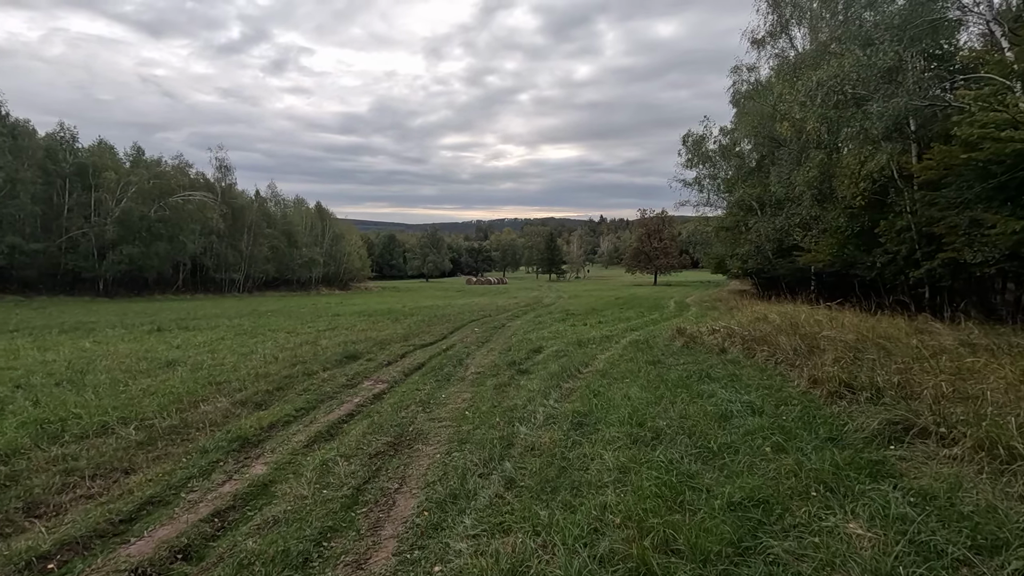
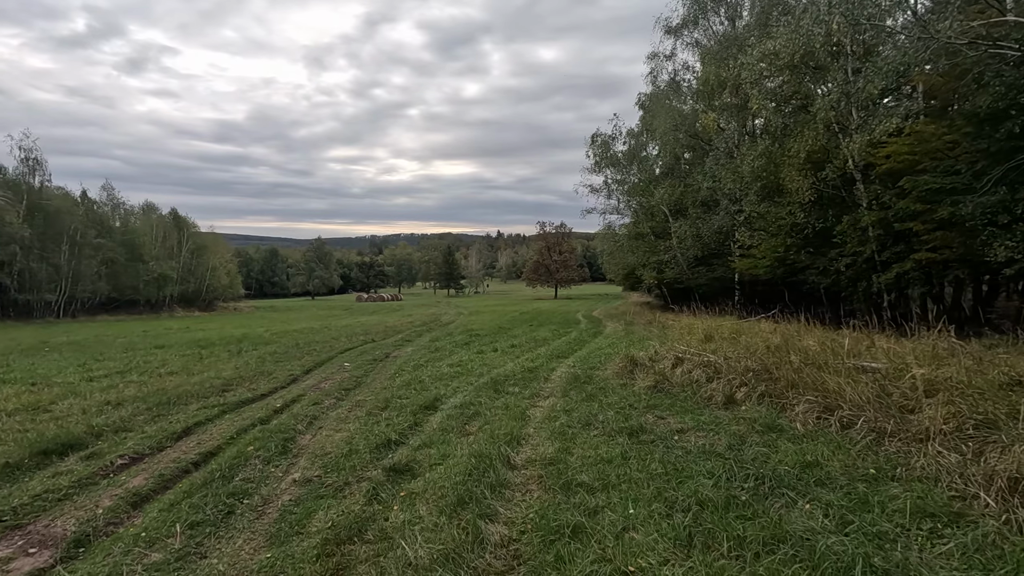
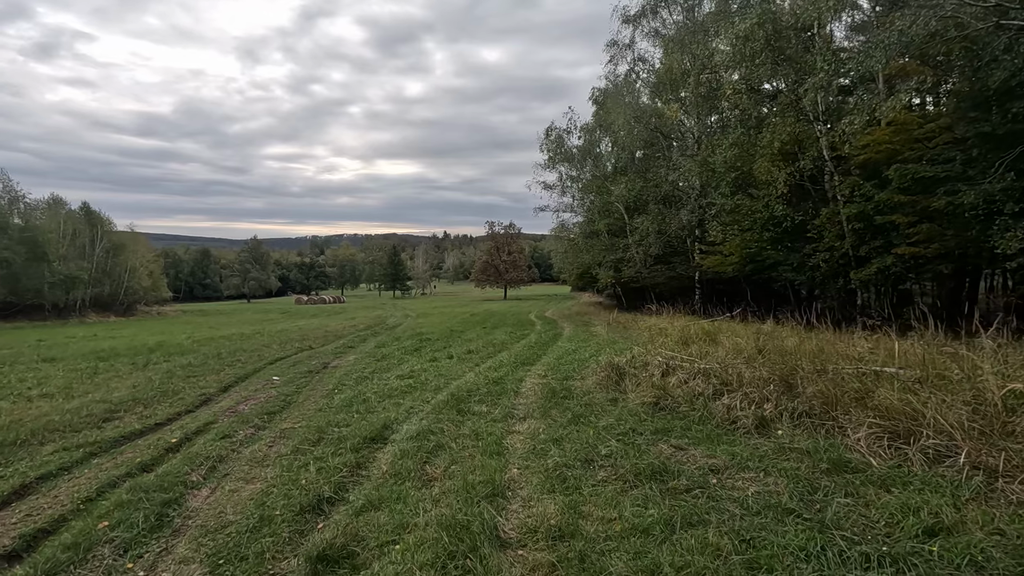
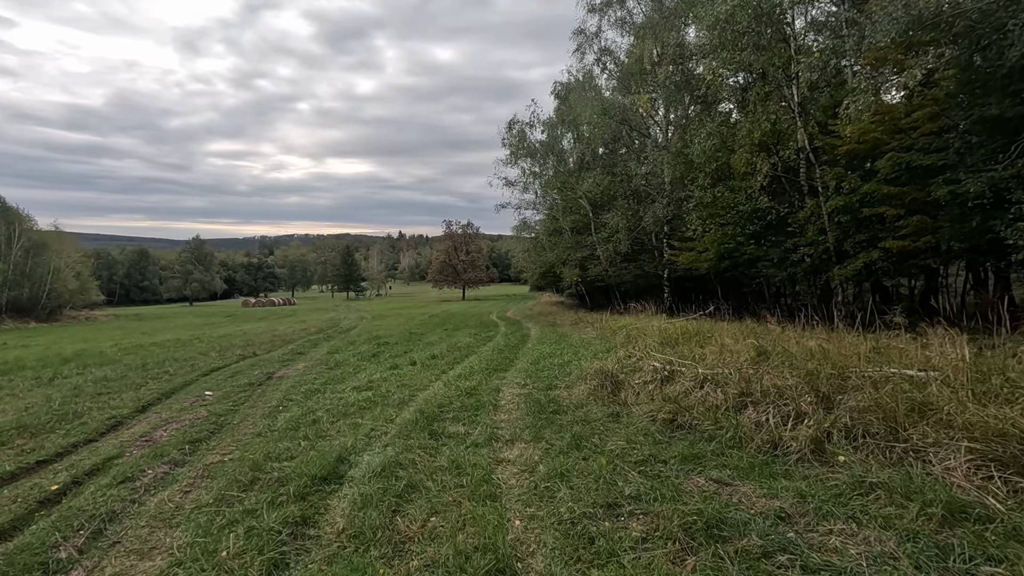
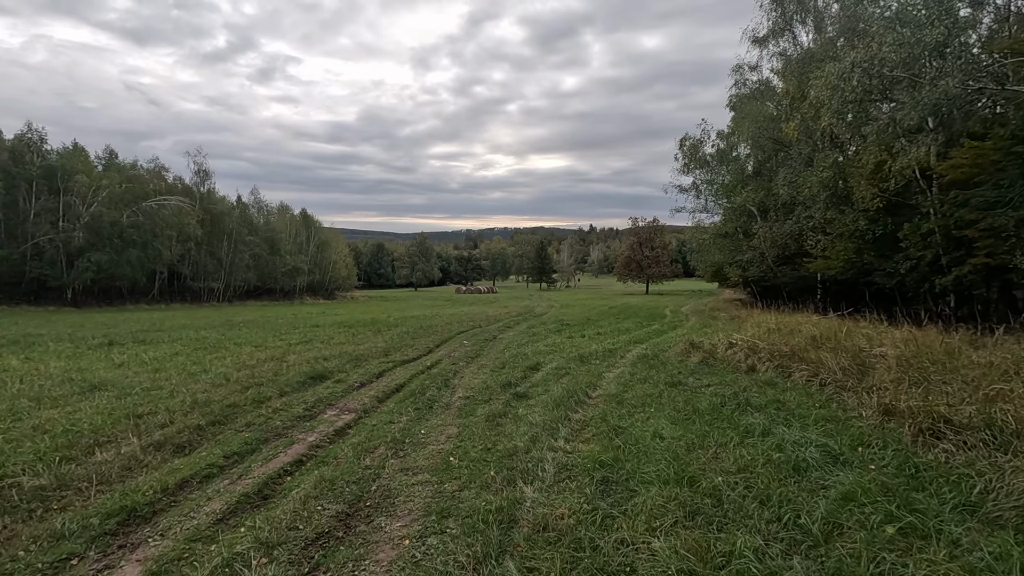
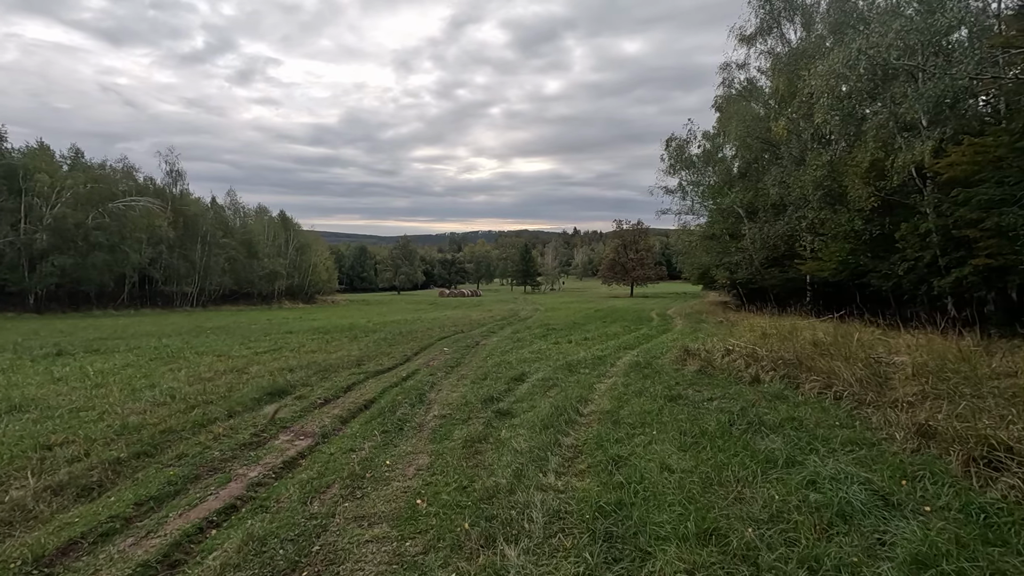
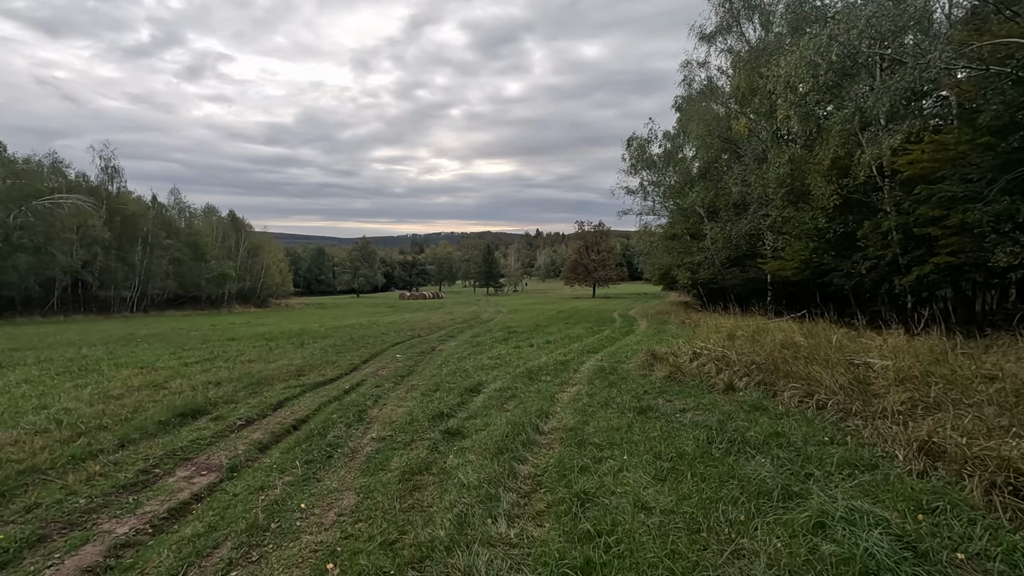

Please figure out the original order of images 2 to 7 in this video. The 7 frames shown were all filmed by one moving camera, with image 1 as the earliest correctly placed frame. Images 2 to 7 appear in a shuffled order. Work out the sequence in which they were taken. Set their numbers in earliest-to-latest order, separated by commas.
5, 6, 7, 2, 3, 4
